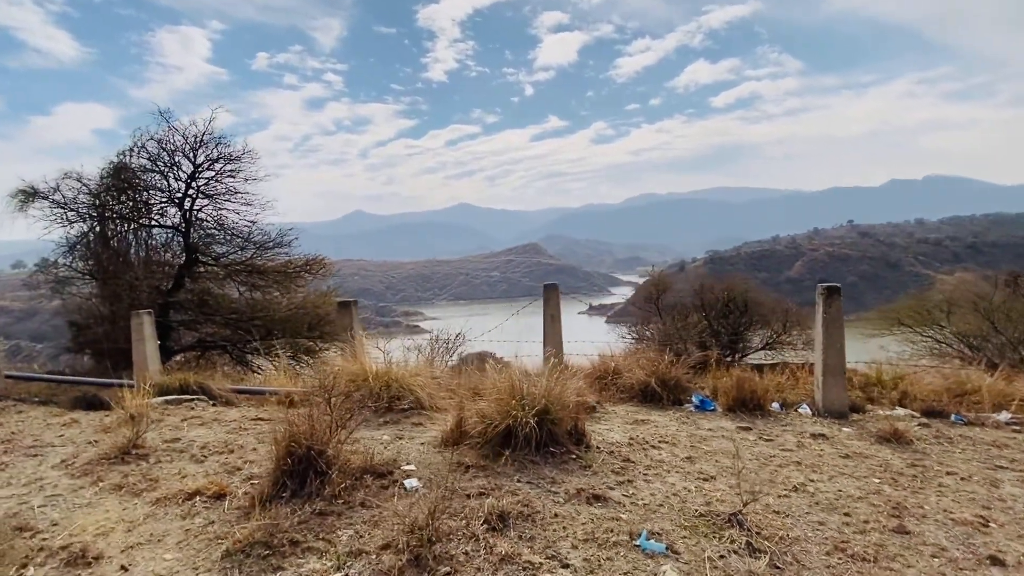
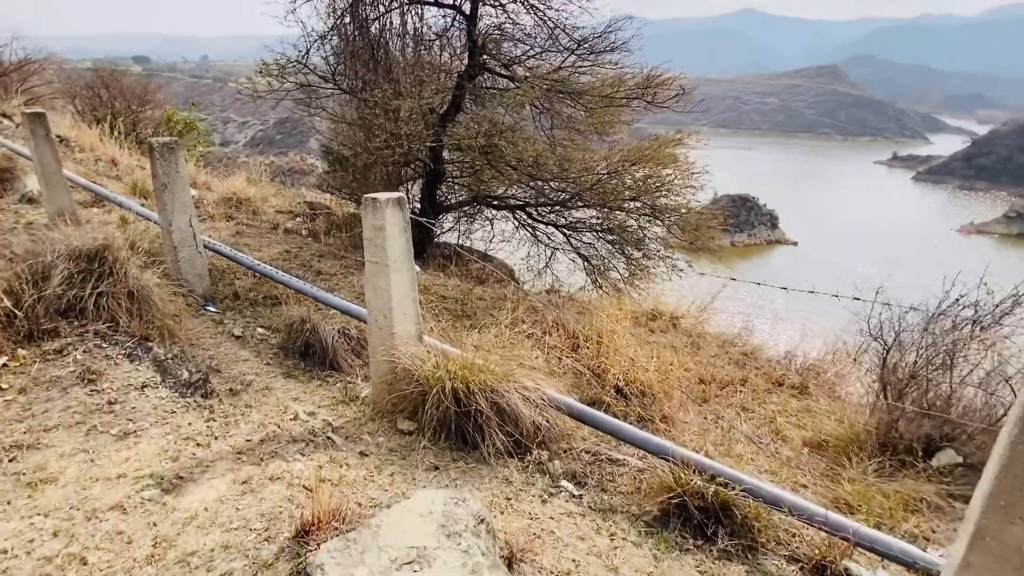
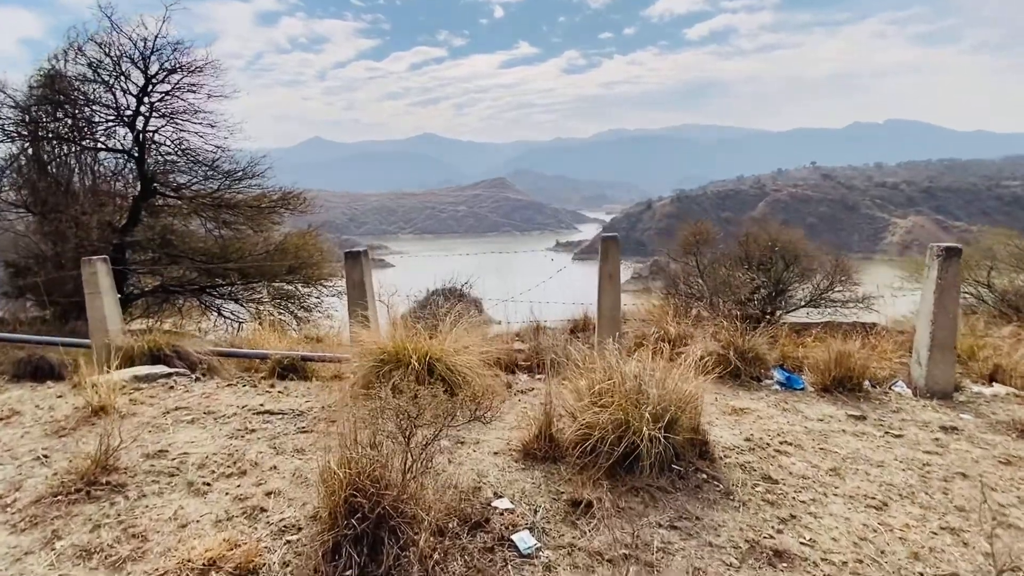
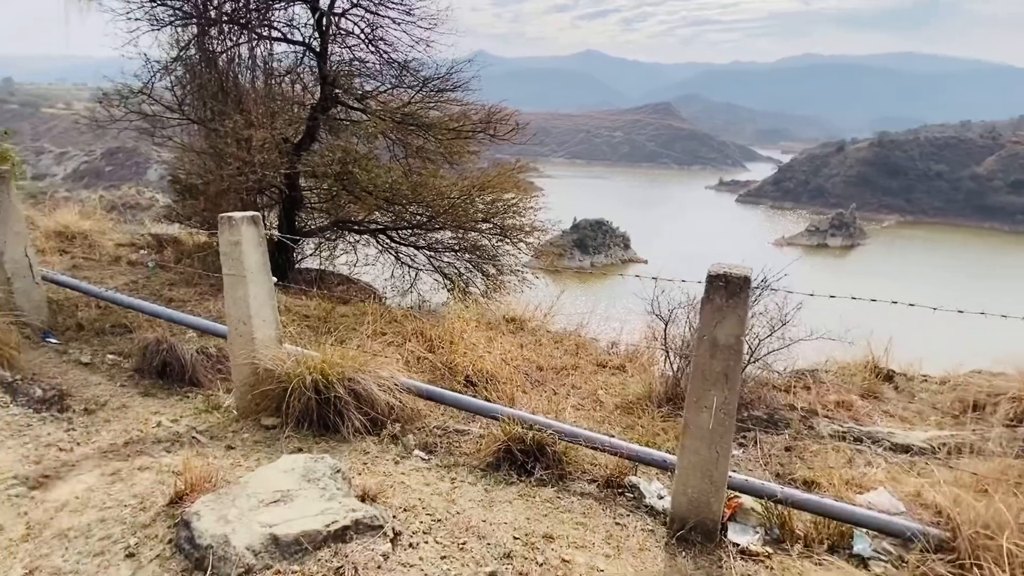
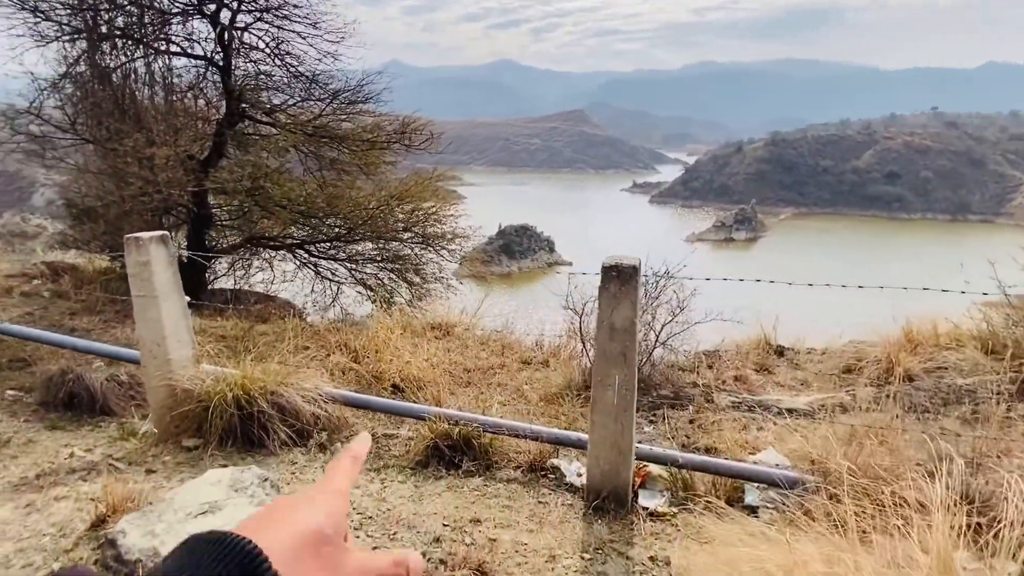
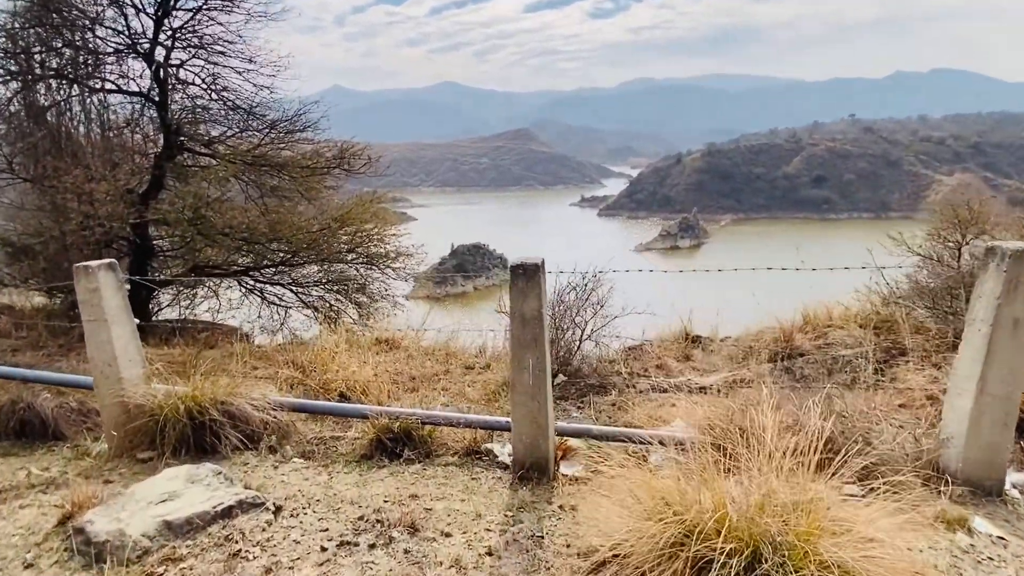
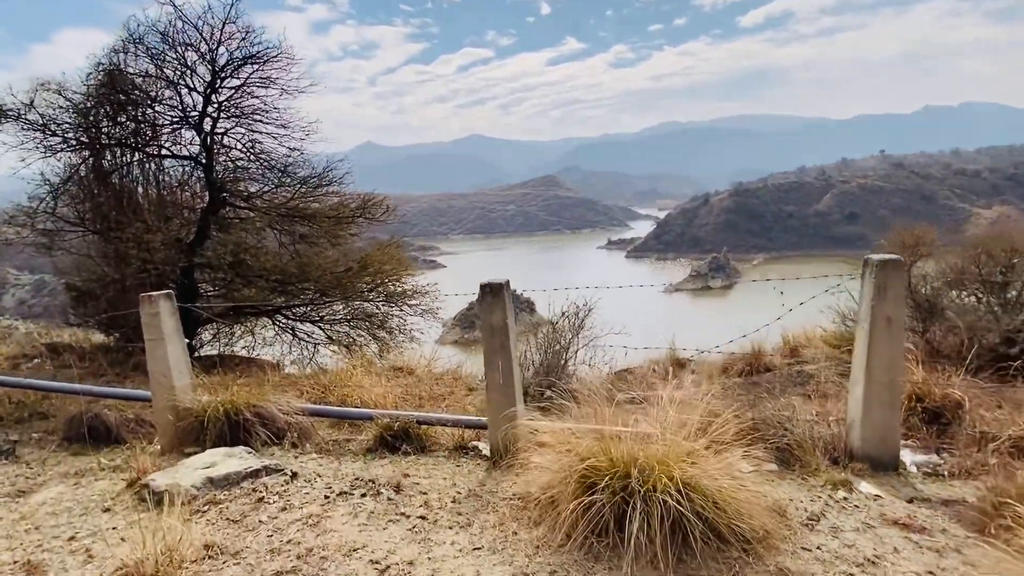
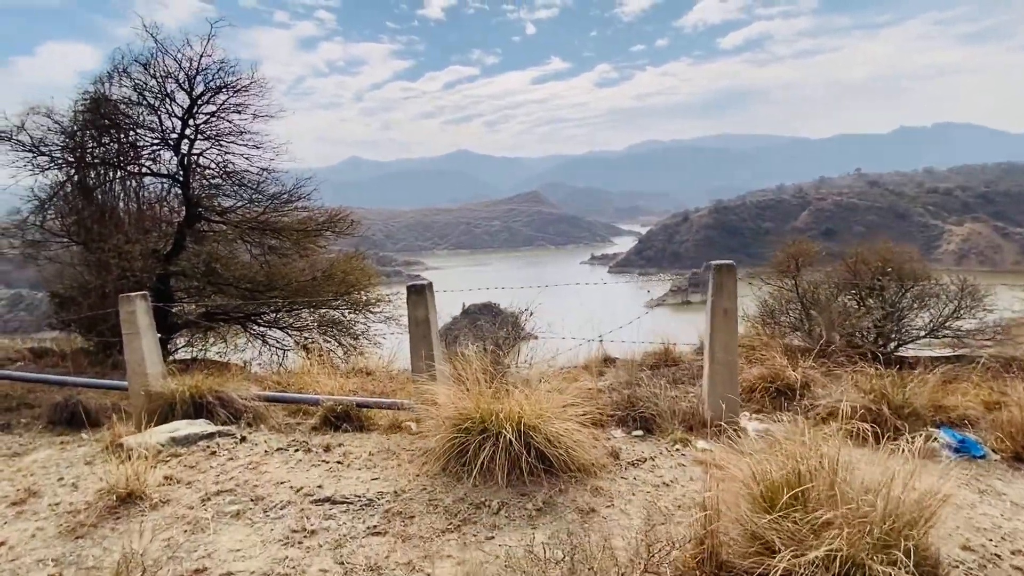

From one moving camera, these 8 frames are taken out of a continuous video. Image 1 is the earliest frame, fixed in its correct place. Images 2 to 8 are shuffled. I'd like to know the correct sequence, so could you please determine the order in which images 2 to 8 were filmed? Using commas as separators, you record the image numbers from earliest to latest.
3, 8, 7, 6, 5, 4, 2
